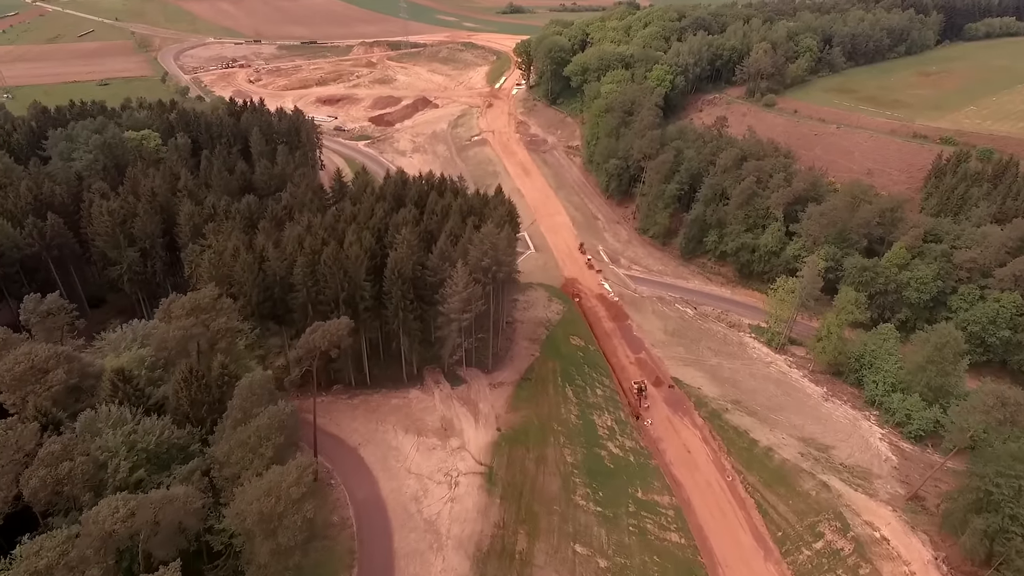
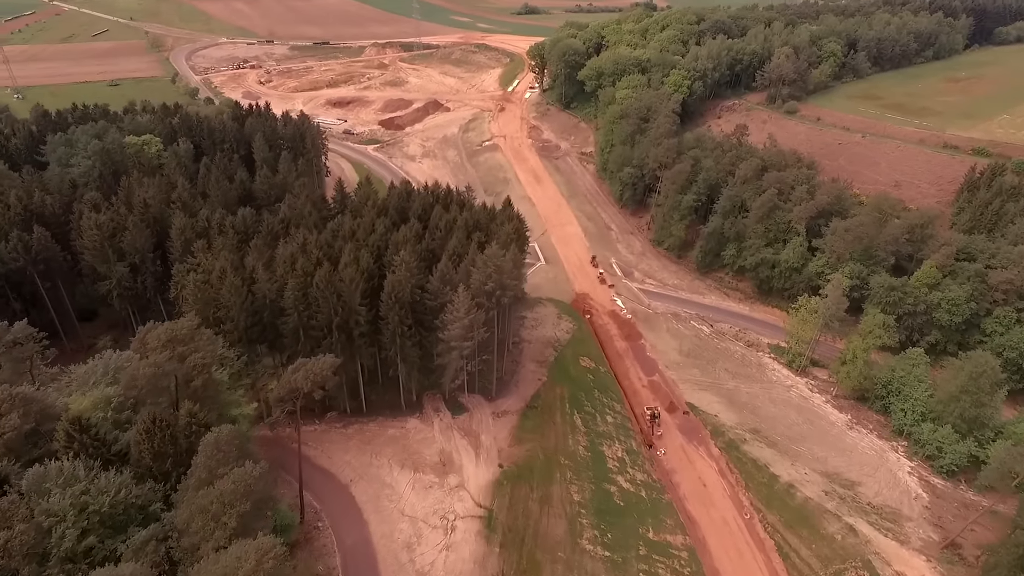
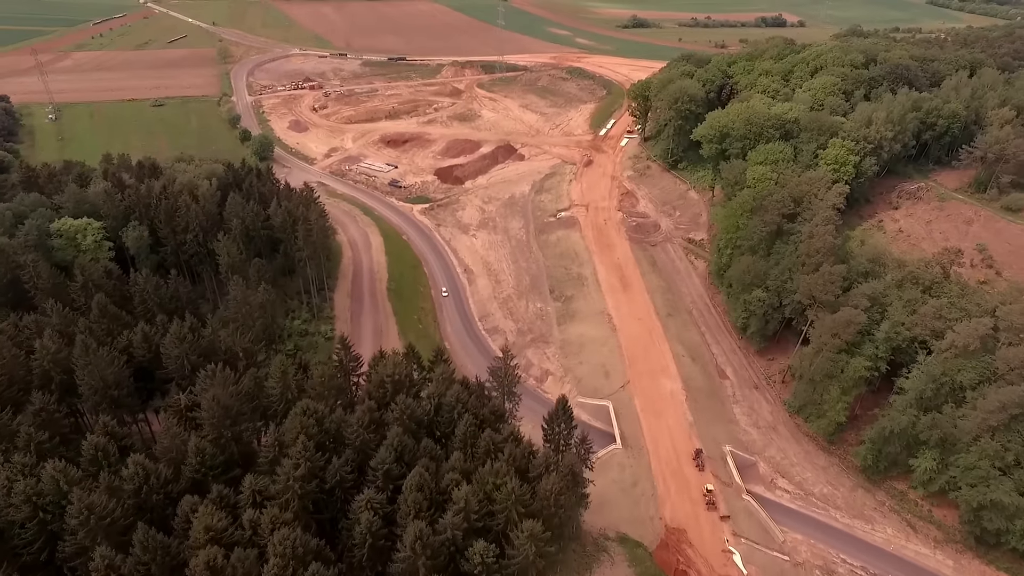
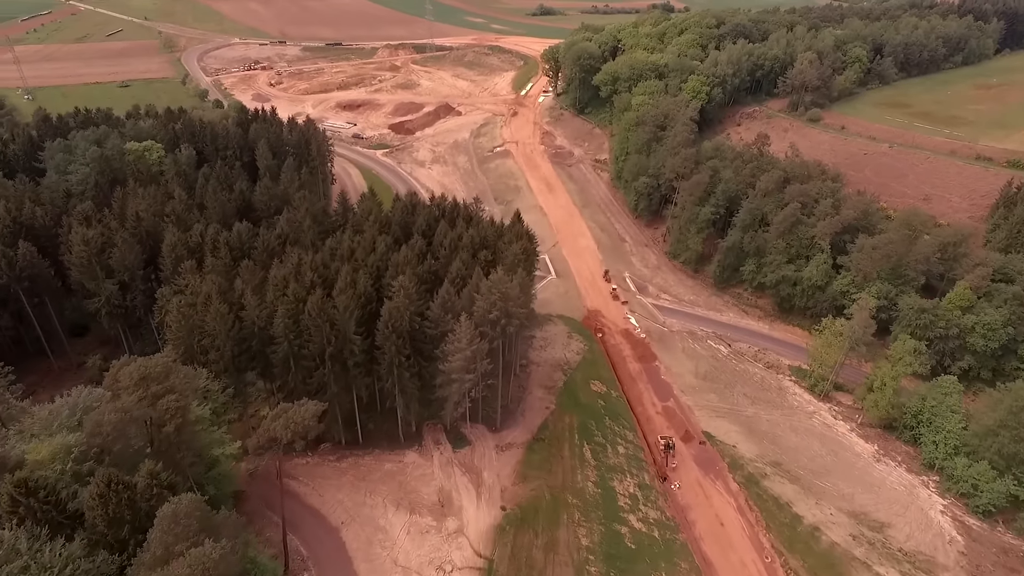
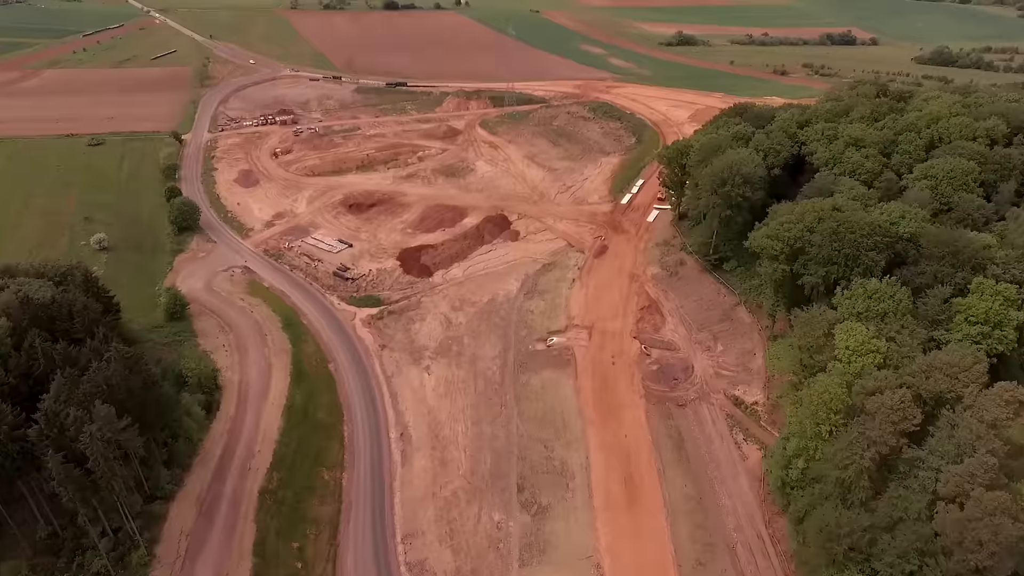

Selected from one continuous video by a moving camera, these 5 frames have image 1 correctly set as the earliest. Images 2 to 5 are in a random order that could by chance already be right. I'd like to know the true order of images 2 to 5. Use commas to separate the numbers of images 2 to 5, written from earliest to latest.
2, 4, 3, 5
